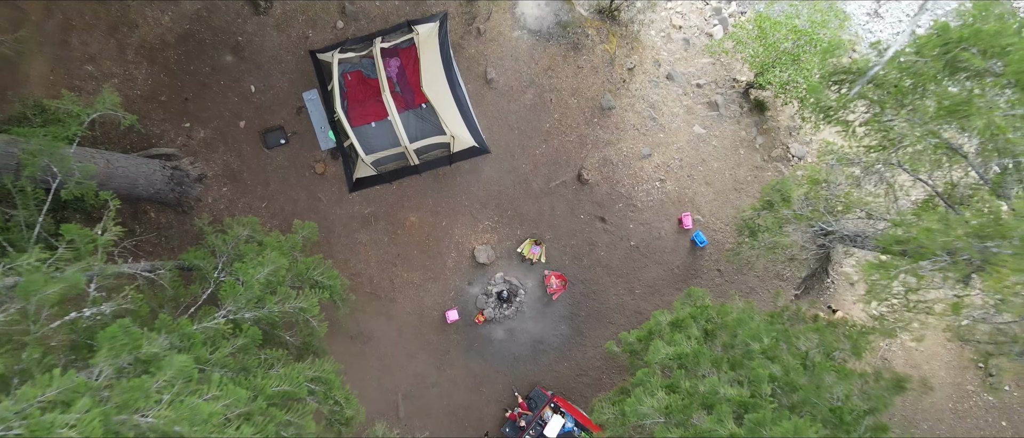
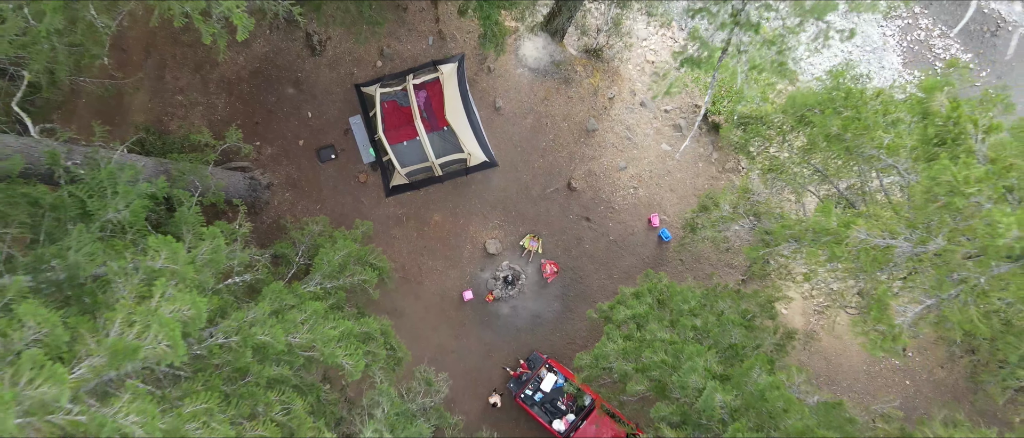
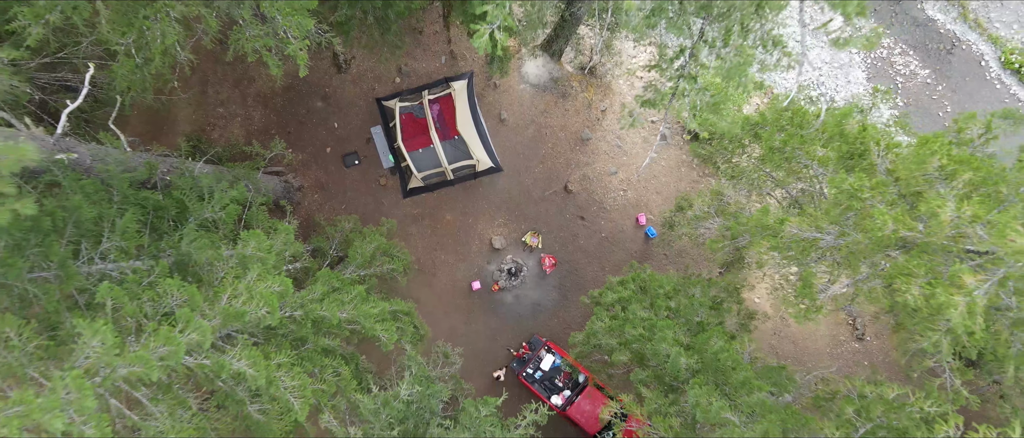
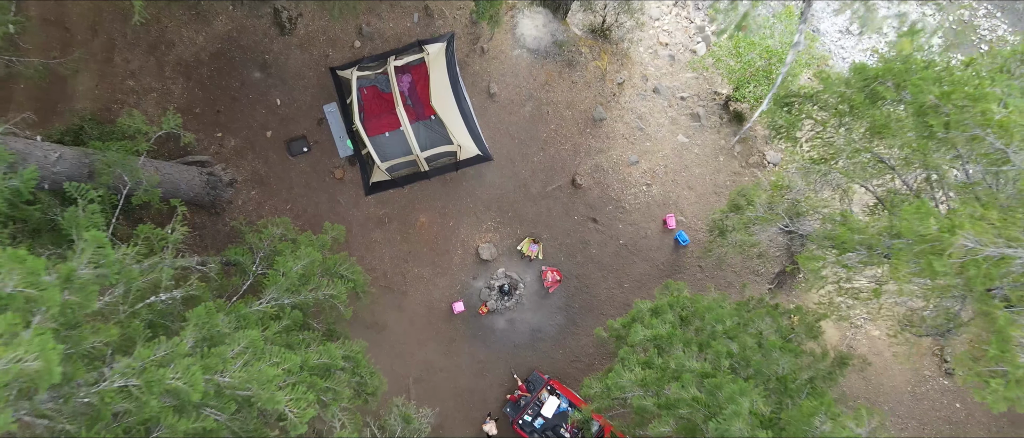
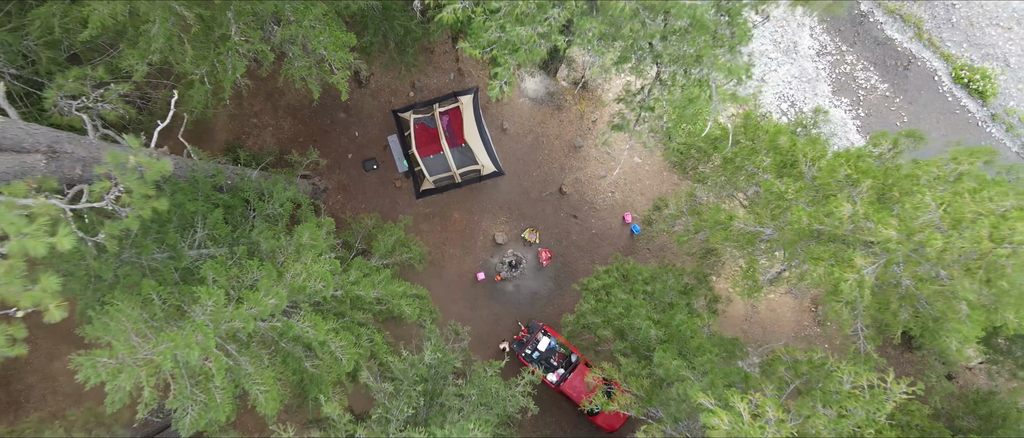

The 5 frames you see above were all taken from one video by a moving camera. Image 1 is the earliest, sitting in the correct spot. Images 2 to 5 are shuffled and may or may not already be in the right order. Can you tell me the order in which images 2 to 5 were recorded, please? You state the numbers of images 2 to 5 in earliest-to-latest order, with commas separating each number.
4, 2, 3, 5
